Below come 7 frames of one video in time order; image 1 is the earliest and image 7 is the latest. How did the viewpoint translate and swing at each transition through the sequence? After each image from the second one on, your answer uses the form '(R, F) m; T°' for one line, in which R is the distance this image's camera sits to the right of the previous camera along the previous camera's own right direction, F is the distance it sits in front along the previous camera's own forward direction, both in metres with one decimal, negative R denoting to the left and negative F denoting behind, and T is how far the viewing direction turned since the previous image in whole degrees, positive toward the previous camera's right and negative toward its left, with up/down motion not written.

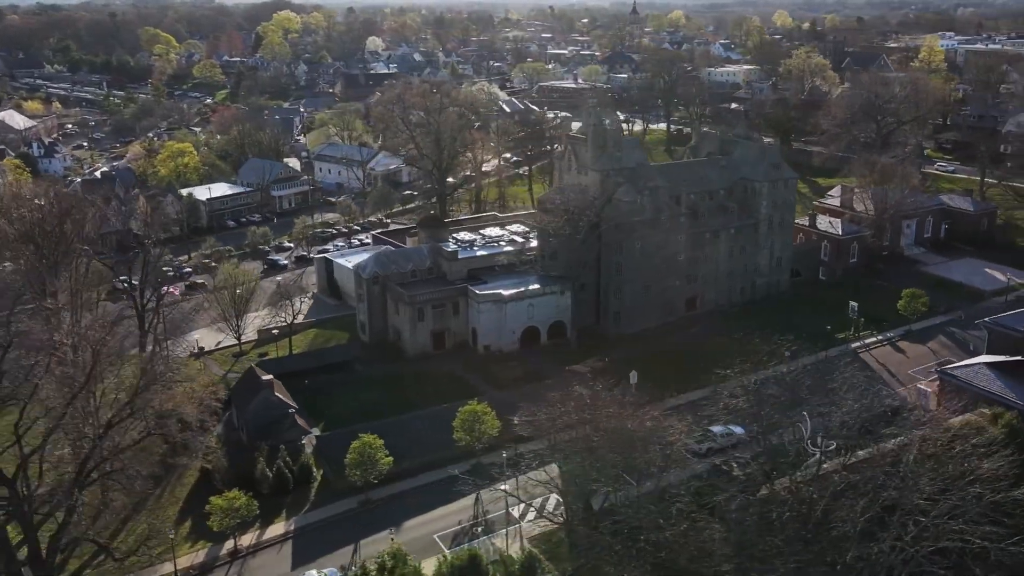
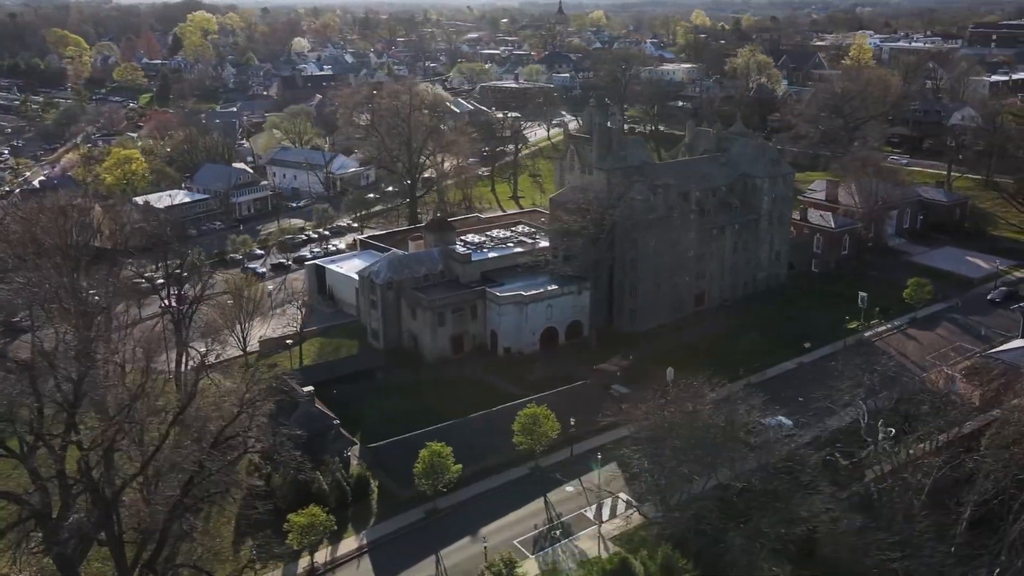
(-3.7, +0.3) m; +5°
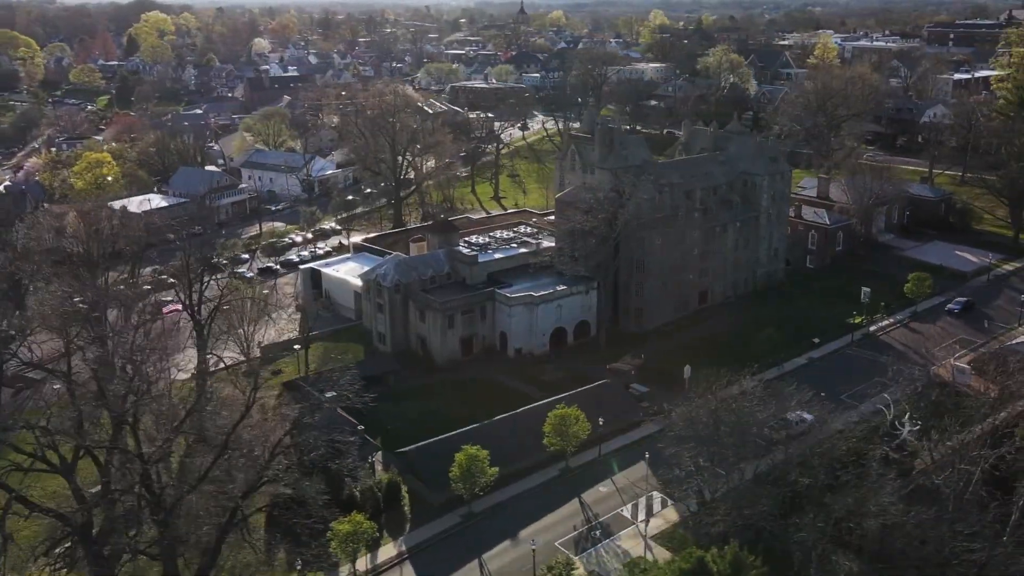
(-1.9, +0.1) m; +3°
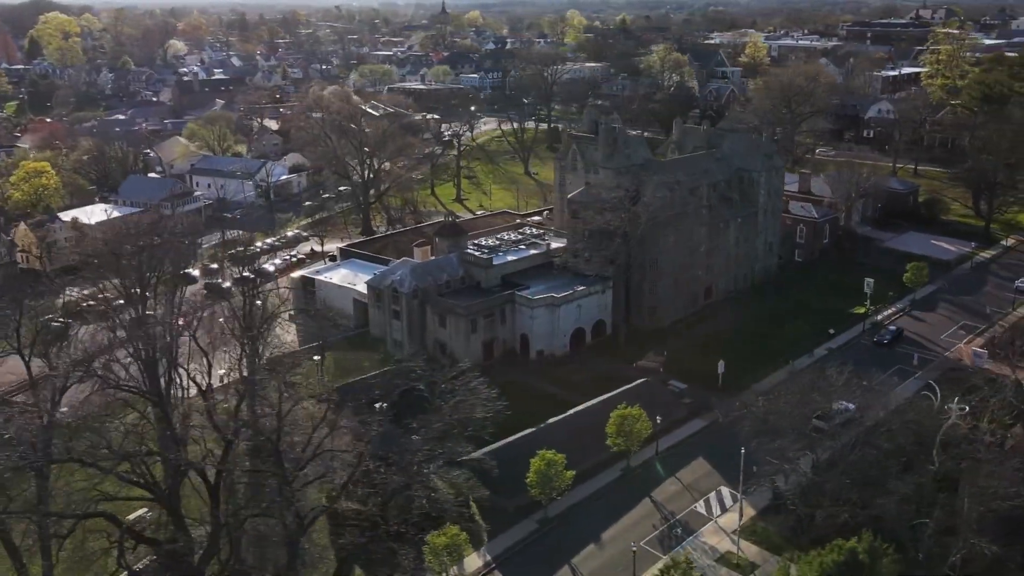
(-3.9, +0.4) m; +5°
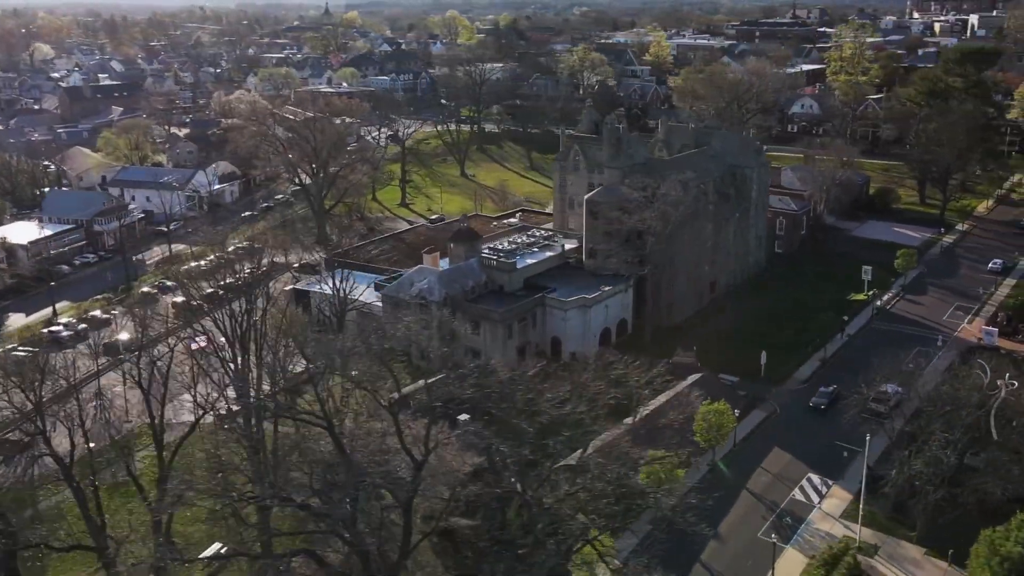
(-5.6, +0.6) m; +8°
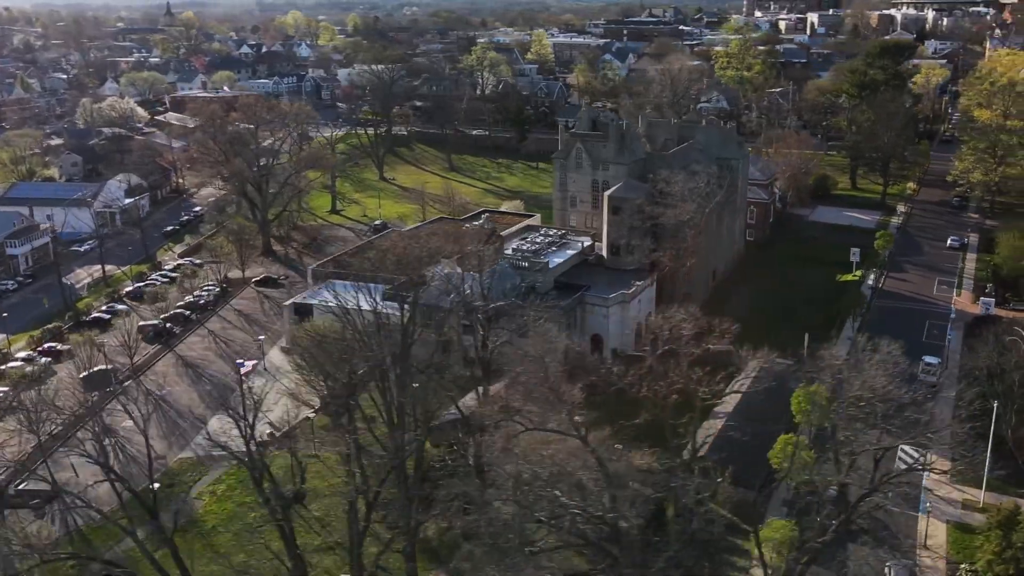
(-7.2, +1.0) m; +10°
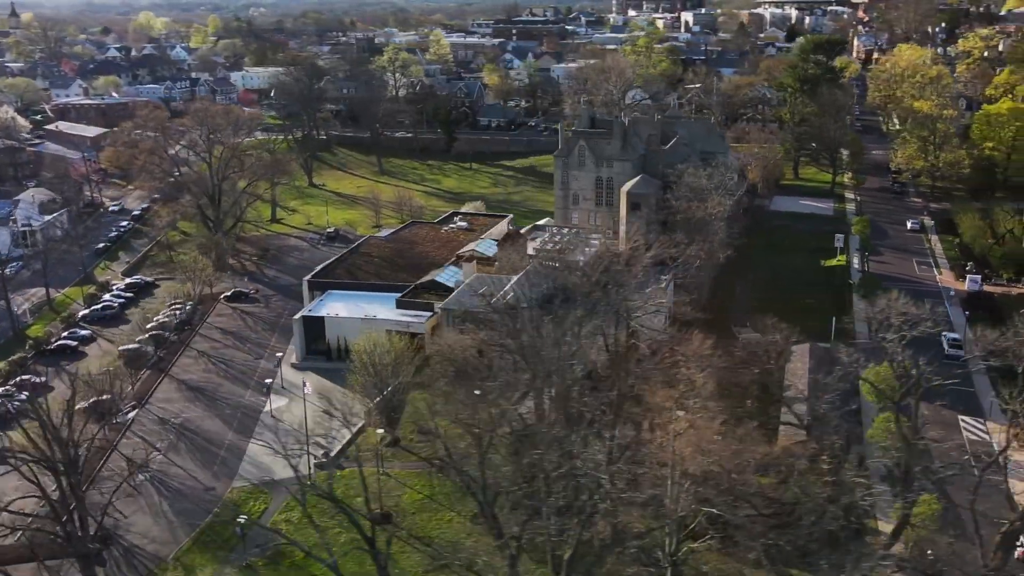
(-6.4, +0.8) m; +9°
